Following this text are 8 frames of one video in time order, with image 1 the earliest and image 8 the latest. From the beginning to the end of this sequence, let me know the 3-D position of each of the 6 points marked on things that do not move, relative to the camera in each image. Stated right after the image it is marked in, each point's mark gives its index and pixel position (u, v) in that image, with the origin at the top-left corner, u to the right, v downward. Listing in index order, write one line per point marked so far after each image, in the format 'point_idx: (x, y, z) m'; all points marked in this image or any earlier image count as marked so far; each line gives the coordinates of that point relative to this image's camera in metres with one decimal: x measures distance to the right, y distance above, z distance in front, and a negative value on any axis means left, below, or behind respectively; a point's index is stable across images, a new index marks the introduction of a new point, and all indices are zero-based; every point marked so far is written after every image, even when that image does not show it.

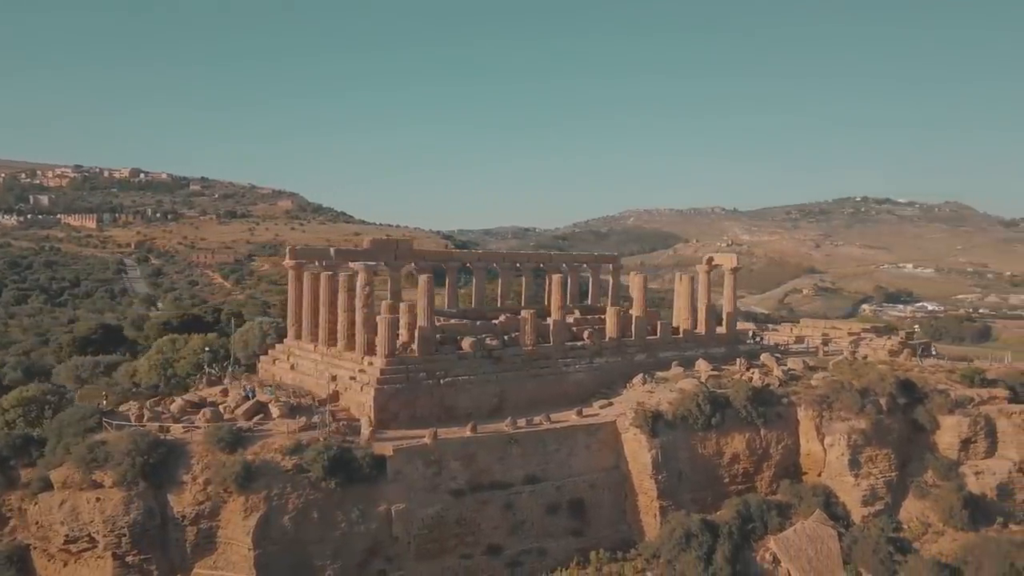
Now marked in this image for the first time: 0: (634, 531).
0: (+3.0, -6.0, +19.1) m
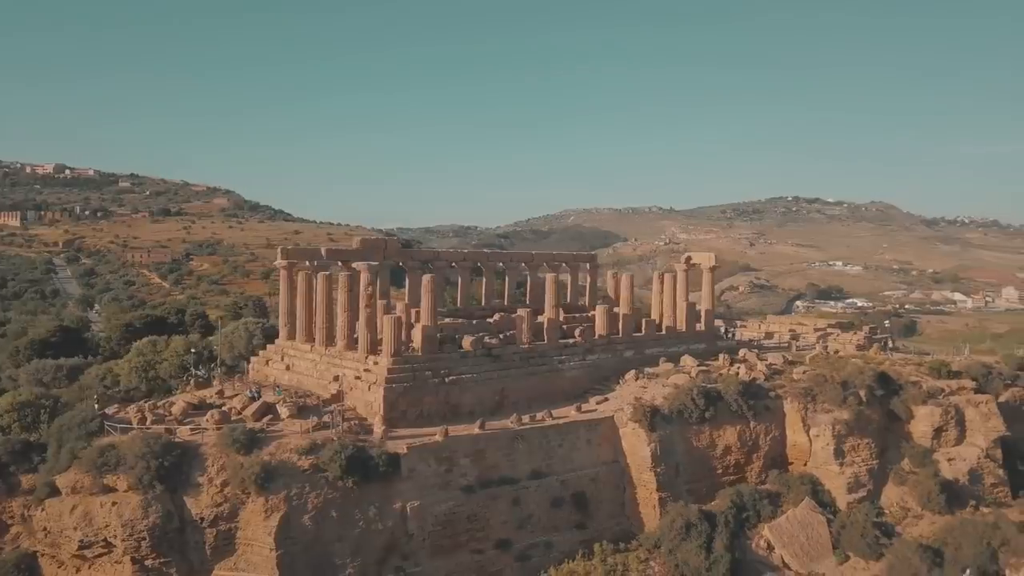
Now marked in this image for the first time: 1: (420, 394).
0: (+3.1, -5.9, +19.7) m
1: (-2.2, -2.5, +18.5) m
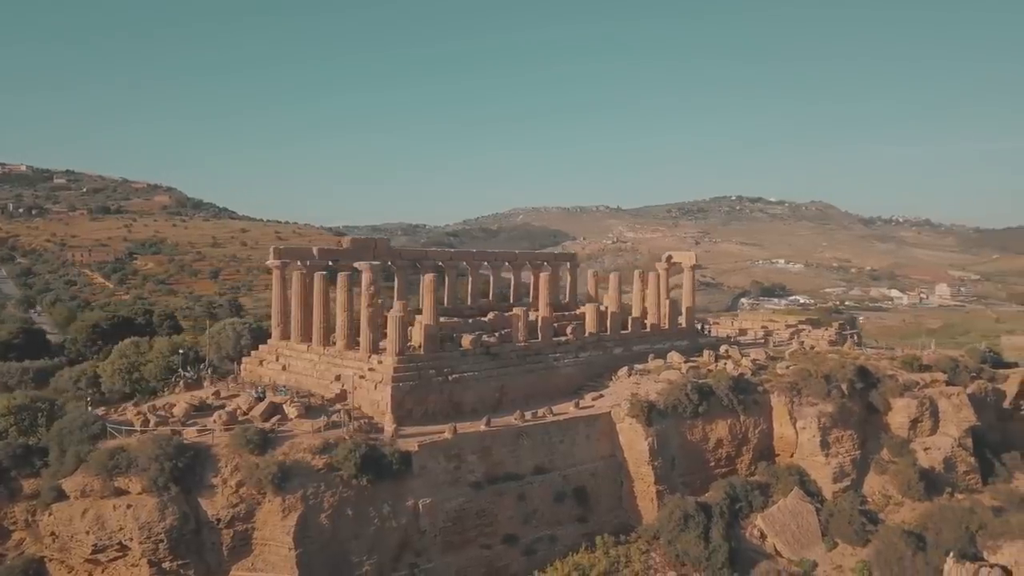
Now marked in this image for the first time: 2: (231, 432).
0: (+3.1, -5.9, +20.2) m
1: (-2.1, -2.5, +18.7) m
2: (-5.9, -3.0, +16.3) m
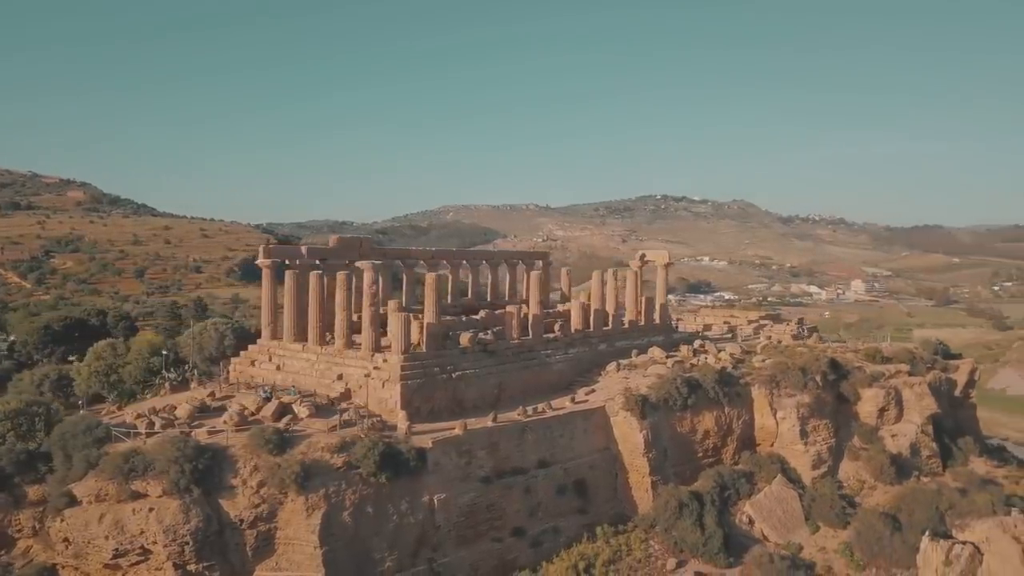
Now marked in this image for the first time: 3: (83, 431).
0: (+3.1, -5.8, +20.9) m
1: (-1.9, -2.5, +18.9) m
2: (-5.5, -3.0, +16.2) m
3: (-8.9, -3.0, +16.2) m
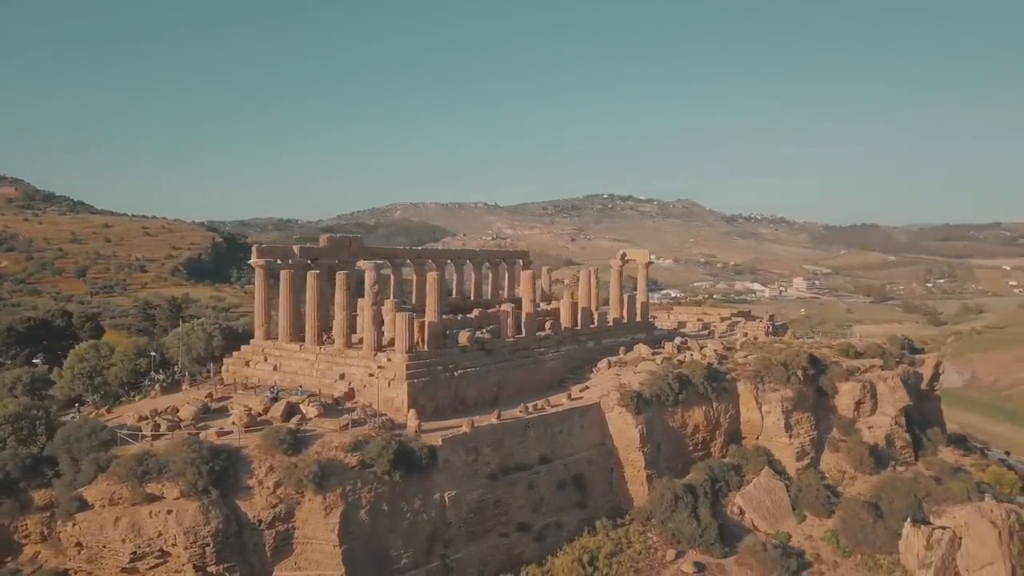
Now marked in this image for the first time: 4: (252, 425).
0: (+3.0, -5.8, +21.4) m
1: (-1.9, -2.5, +19.0) m
2: (-5.3, -3.0, +16.2) m
3: (-8.7, -3.0, +16.0) m
4: (-5.5, -2.9, +16.6) m
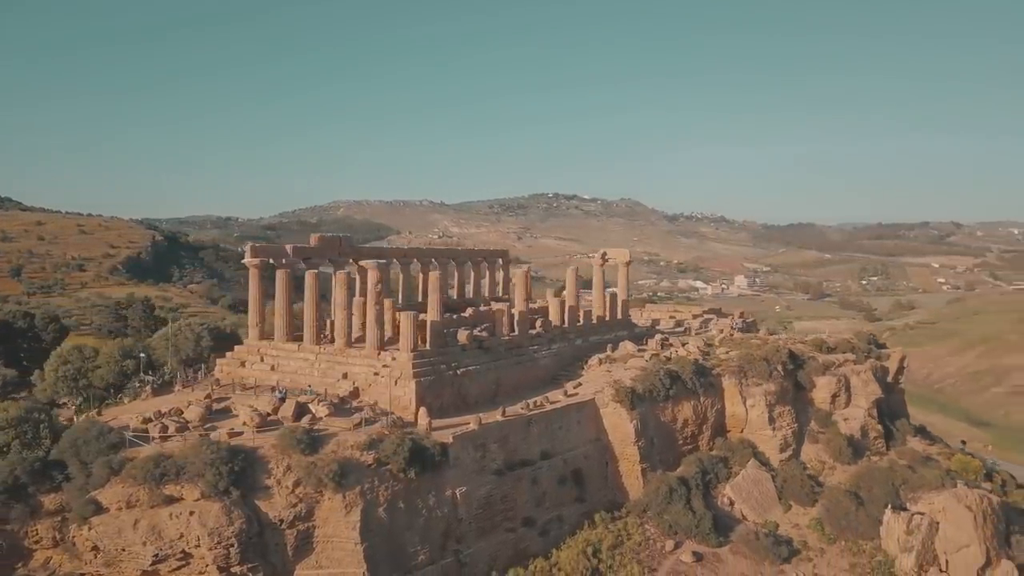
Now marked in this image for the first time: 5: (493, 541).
0: (+3.0, -5.8, +21.9) m
1: (-1.8, -2.4, +19.2) m
2: (-5.0, -3.0, +16.2) m
3: (-8.4, -3.0, +15.7) m
4: (-5.3, -2.9, +16.5) m
5: (-0.4, -5.8, +18.0) m
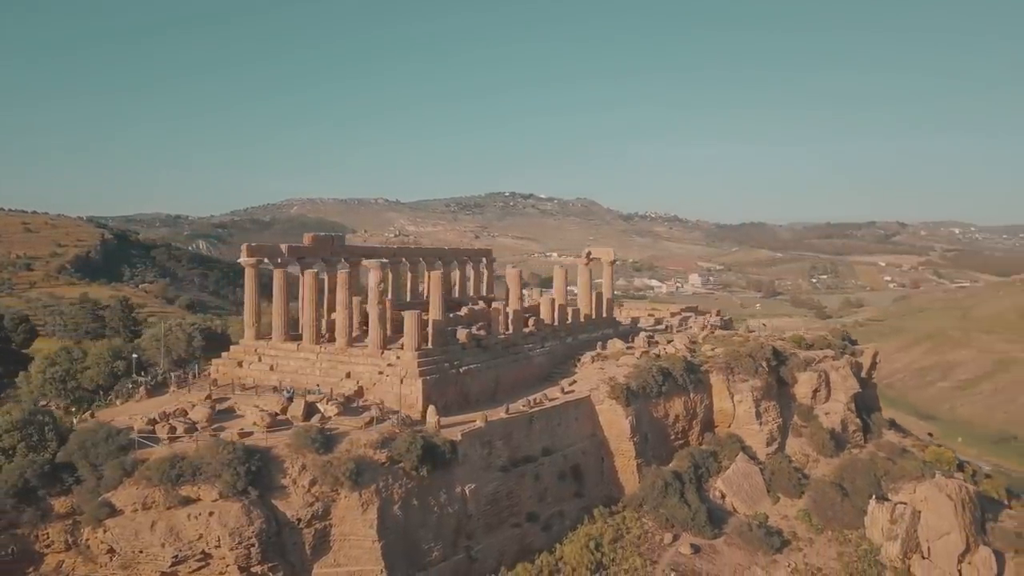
0: (+2.9, -5.7, +22.3) m
1: (-1.7, -2.4, +19.4) m
2: (-4.7, -3.0, +16.2) m
3: (-8.1, -3.0, +15.5) m
4: (-5.0, -2.9, +16.5) m
5: (-0.3, -5.8, +18.2) m
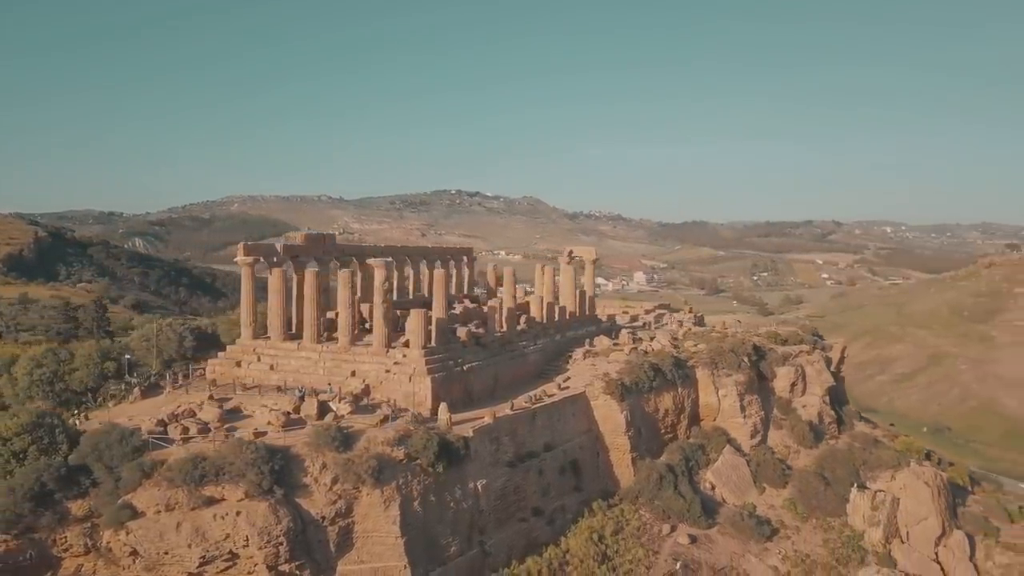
0: (+2.9, -5.7, +22.8) m
1: (-1.6, -2.4, +19.6) m
2: (-4.4, -3.0, +16.2) m
3: (-7.7, -3.0, +15.4) m
4: (-4.7, -2.9, +16.5) m
5: (-0.1, -5.8, +18.5) m
